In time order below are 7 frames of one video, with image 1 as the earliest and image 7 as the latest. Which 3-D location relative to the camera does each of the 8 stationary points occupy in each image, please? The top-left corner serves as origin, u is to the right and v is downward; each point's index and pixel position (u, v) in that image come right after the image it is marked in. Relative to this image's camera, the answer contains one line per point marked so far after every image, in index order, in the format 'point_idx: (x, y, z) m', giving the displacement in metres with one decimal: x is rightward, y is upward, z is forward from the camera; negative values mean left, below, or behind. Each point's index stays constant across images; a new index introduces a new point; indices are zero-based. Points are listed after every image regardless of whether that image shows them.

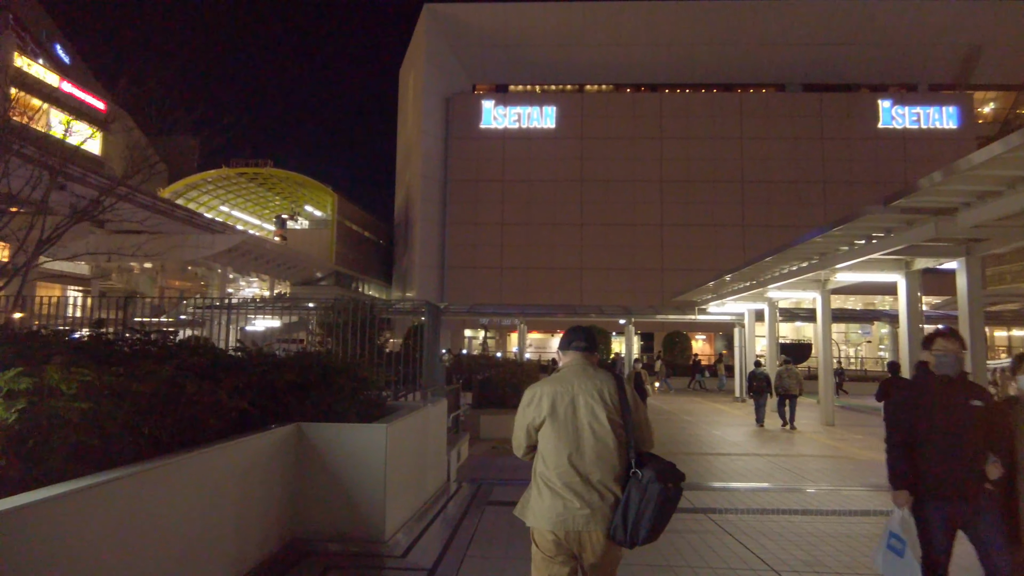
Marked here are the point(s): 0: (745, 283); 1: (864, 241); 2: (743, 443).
0: (+7.1, +0.2, +19.9) m
1: (+7.4, +1.0, +13.7) m
2: (+5.1, -3.3, +14.2) m
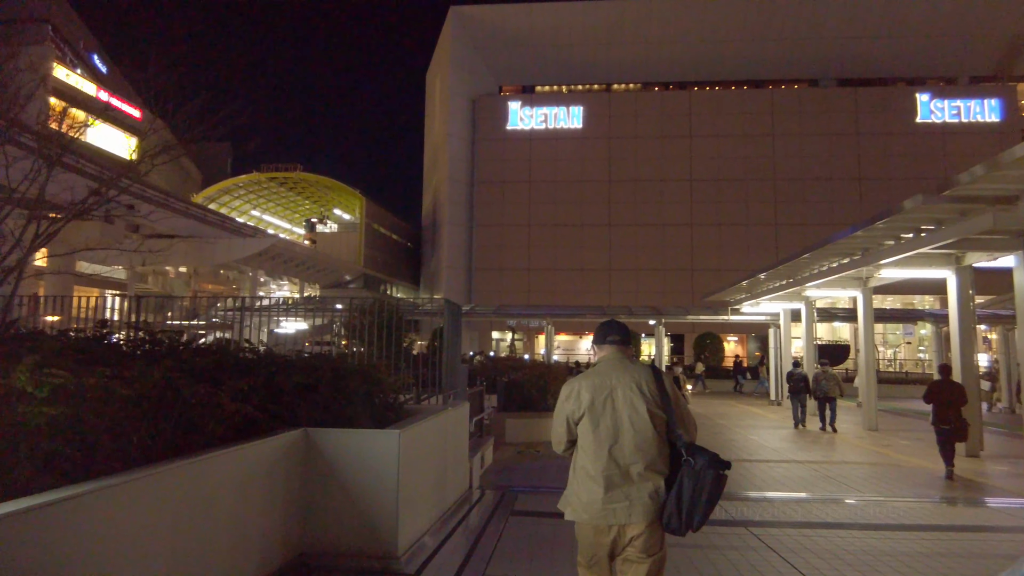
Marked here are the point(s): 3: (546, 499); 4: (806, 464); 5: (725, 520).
0: (+7.9, +0.2, +19.2) m
1: (+7.9, +1.0, +13.0) m
2: (+5.6, -3.3, +13.6) m
3: (+0.4, -3.0, +9.2) m
4: (+5.3, -3.2, +11.9) m
5: (+2.7, -3.0, +8.5) m
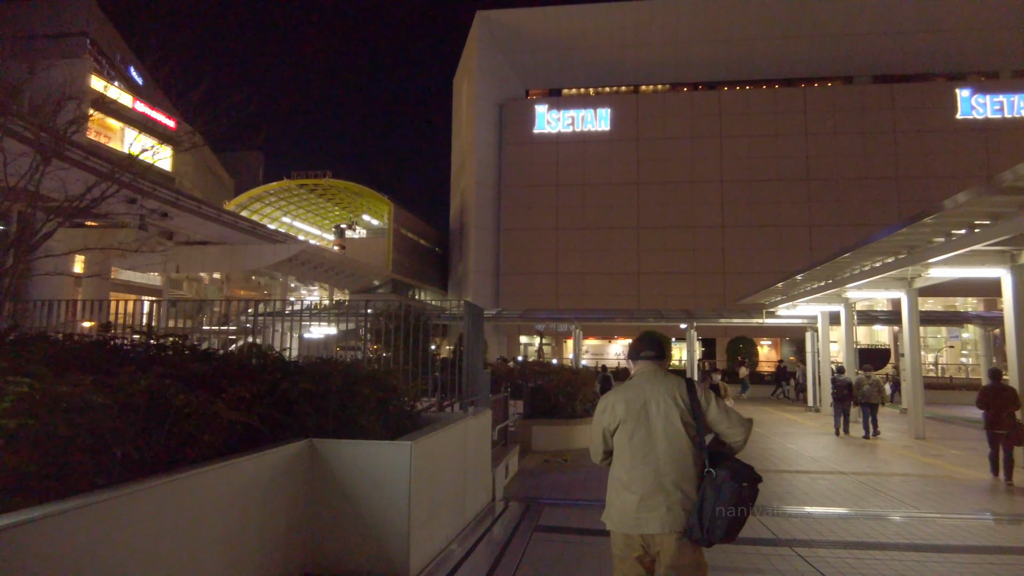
0: (+8.6, +0.2, +18.5) m
1: (+8.4, +1.0, +12.3) m
2: (+6.1, -3.3, +12.9) m
3: (+0.8, -3.0, +8.8) m
4: (+5.7, -3.2, +11.2) m
5: (+3.0, -3.0, +8.0) m
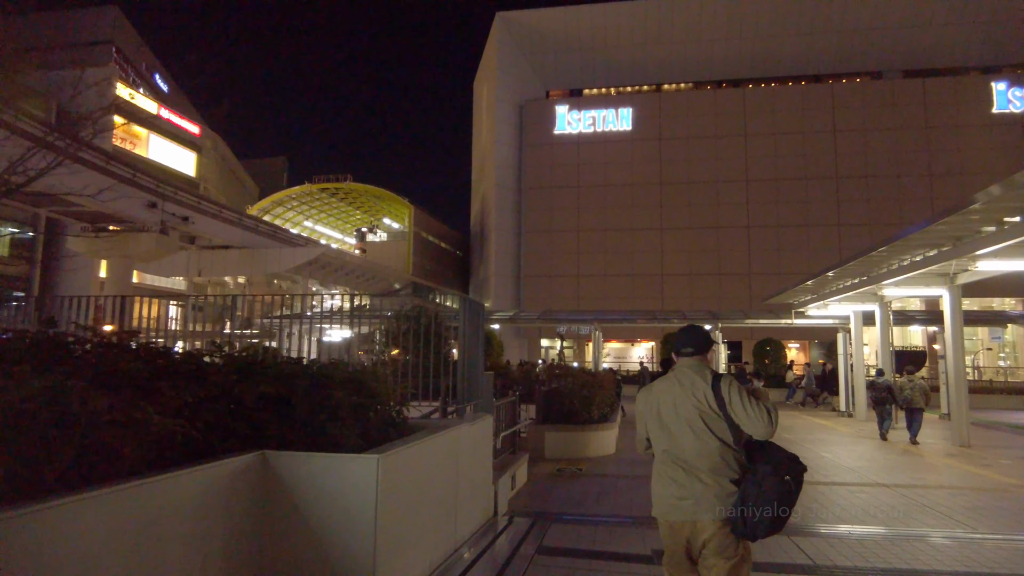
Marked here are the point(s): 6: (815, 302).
0: (+9.0, +0.2, +17.5) m
1: (+8.6, +1.1, +11.4) m
2: (+6.4, -3.3, +12.0) m
3: (+0.9, -2.9, +8.1) m
4: (+5.9, -3.1, +10.3) m
5: (+3.1, -3.0, +7.2) m
6: (+9.2, -0.4, +20.1) m
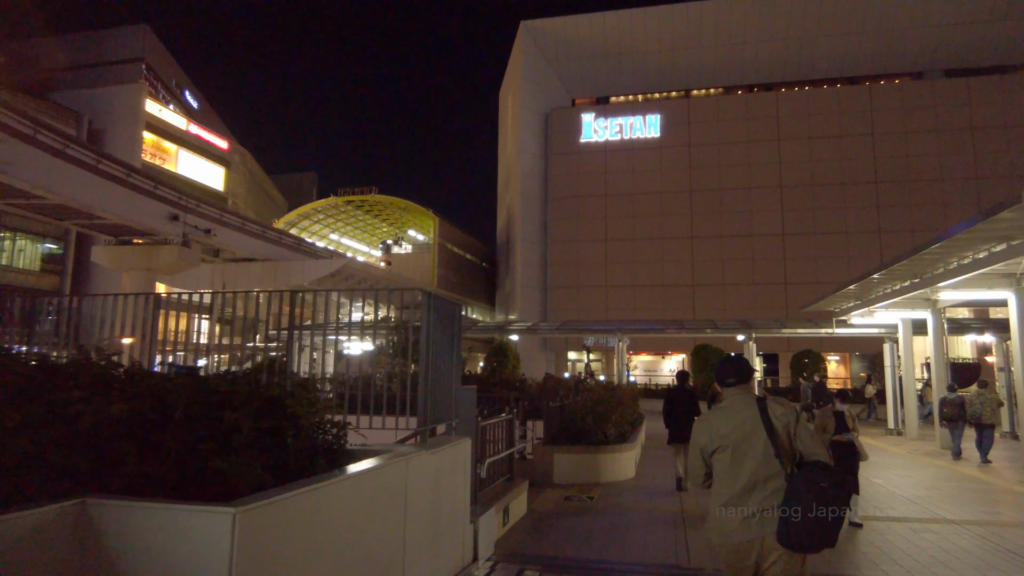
0: (+9.4, +0.1, +15.9) m
1: (+8.6, +1.1, +9.8) m
2: (+6.5, -3.3, +10.5) m
3: (+0.8, -2.9, +6.8) m
4: (+5.9, -3.1, +8.8) m
5: (+3.0, -2.9, +5.8) m
6: (+9.7, -0.6, +18.4) m
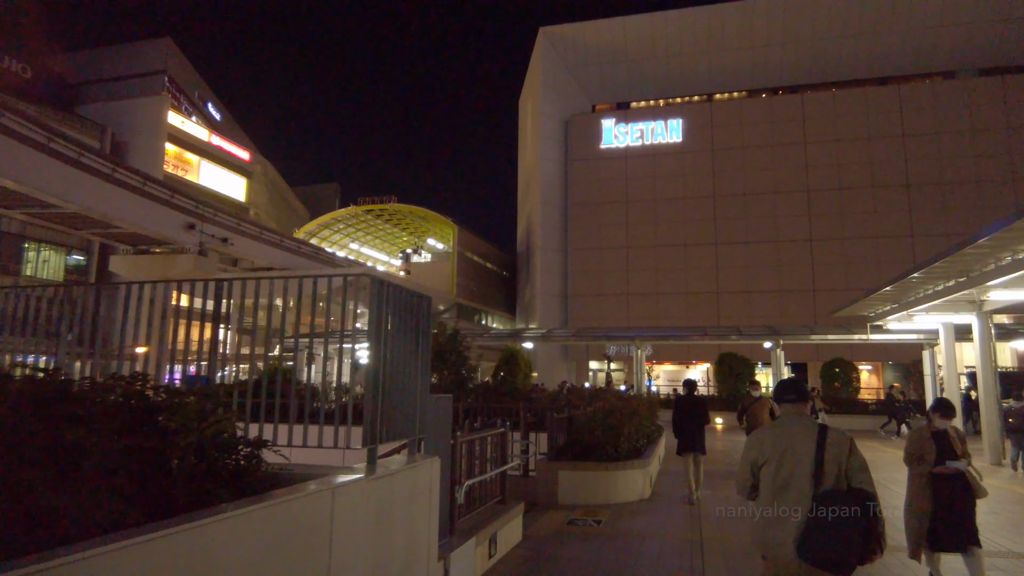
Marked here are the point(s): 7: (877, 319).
0: (+9.6, +0.1, +14.7) m
1: (+8.6, +1.2, +8.6) m
2: (+6.5, -3.3, +9.3) m
3: (+0.7, -2.8, +5.8) m
4: (+5.9, -3.1, +7.6) m
5: (+2.8, -2.8, +4.8) m
6: (+10.0, -0.7, +17.1) m
7: (+10.5, -0.9, +19.2) m
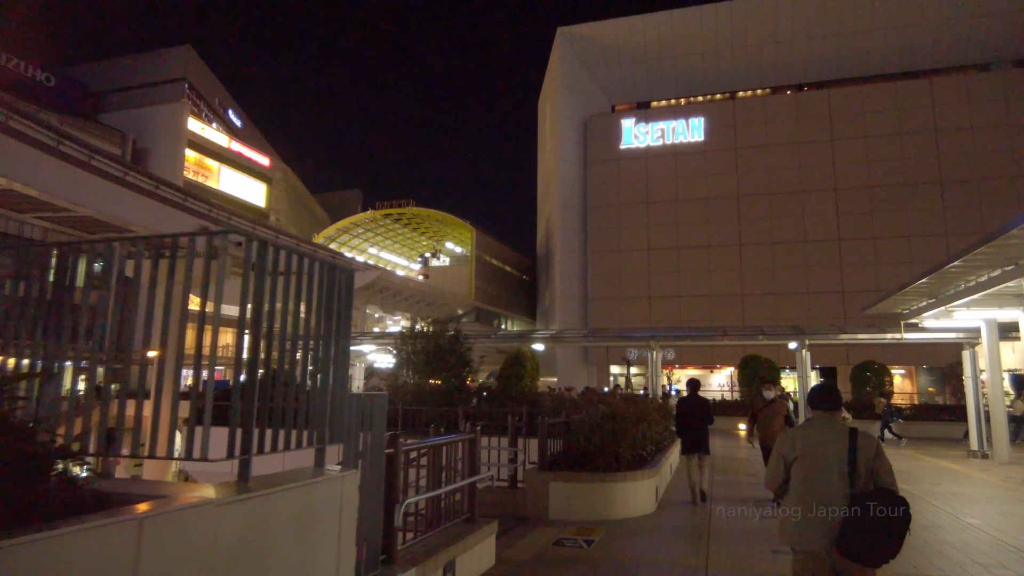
0: (+9.6, +0.2, +13.3) m
1: (+8.4, +1.4, +7.3) m
2: (+6.3, -3.1, +8.1) m
3: (+0.4, -2.7, +4.8) m
4: (+5.7, -2.9, +6.4) m
5: (+2.5, -2.6, +3.7) m
6: (+10.1, -0.6, +15.8) m
7: (+10.7, -0.8, +17.9) m
